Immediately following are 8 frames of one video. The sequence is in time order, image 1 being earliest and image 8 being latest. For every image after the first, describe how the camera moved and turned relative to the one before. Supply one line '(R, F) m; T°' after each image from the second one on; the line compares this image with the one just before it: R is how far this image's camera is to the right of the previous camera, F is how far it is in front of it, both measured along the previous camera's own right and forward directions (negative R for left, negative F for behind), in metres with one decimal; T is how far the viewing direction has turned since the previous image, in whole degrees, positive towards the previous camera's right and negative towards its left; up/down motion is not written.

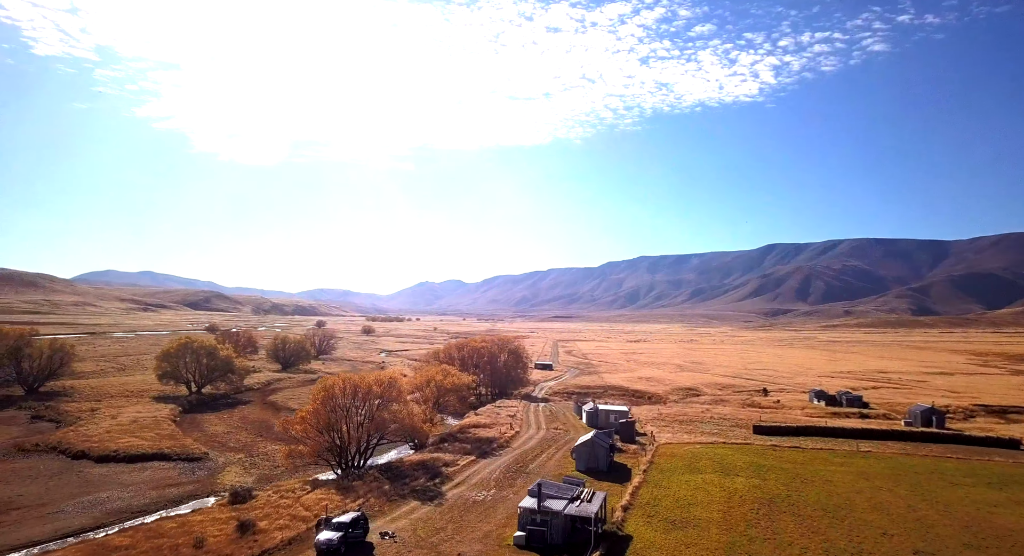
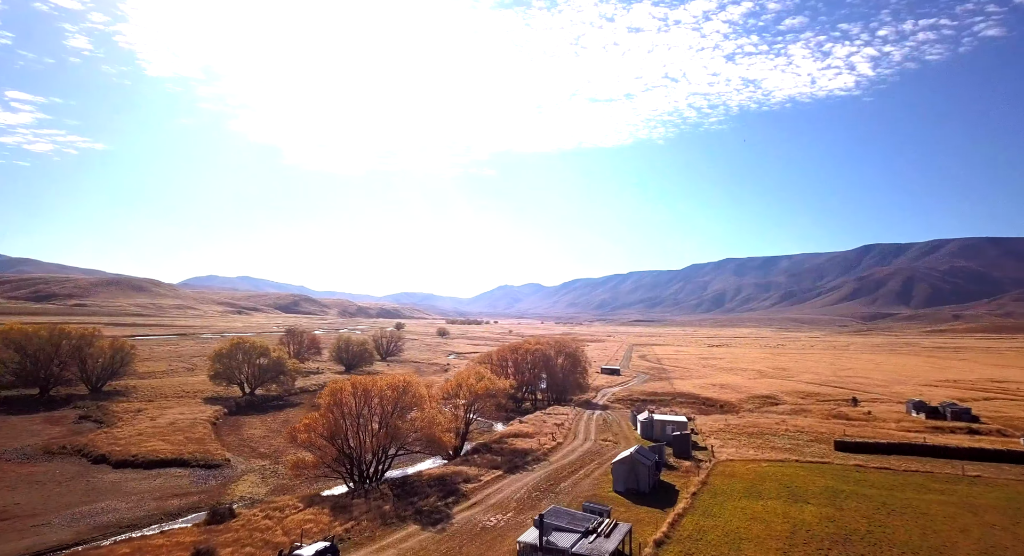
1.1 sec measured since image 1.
(+3.2, +4.8) m; -7°
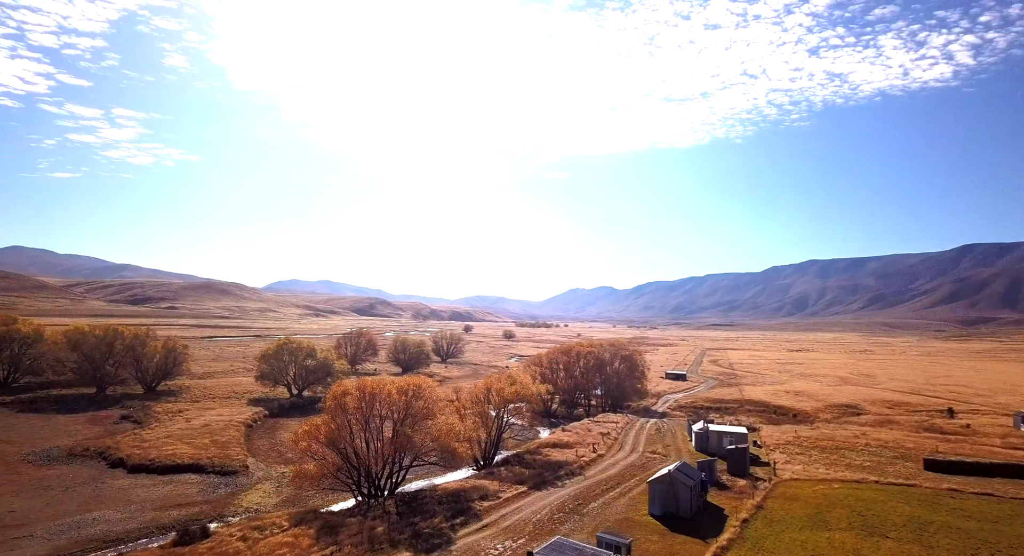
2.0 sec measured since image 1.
(+3.0, +4.3) m; -6°
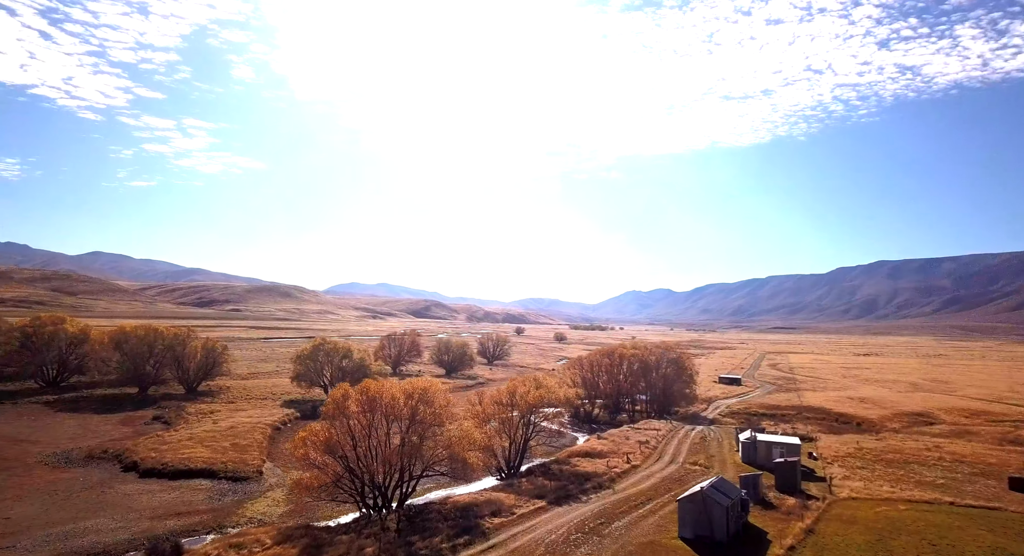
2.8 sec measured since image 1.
(+2.3, +3.3) m; -5°
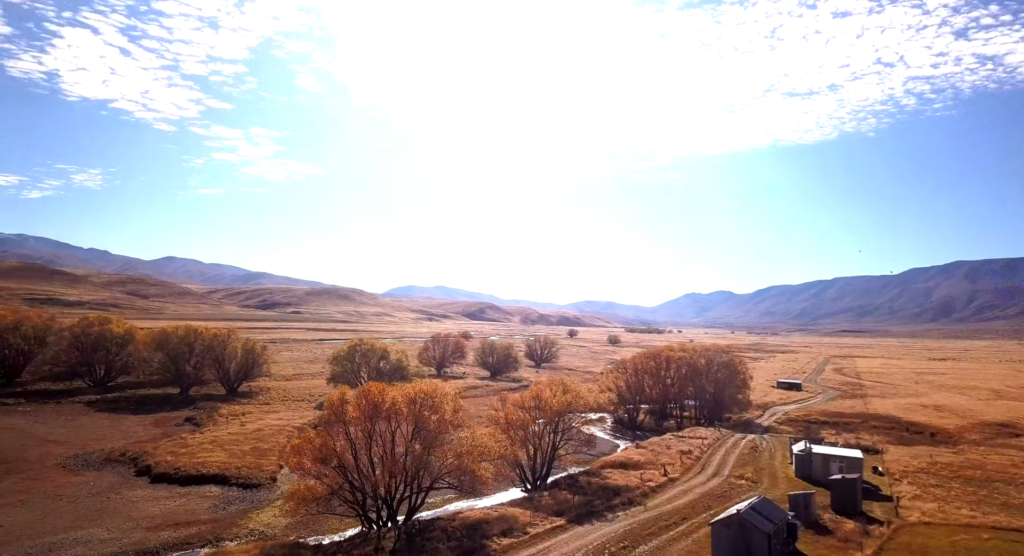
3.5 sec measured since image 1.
(+2.3, +3.3) m; -5°
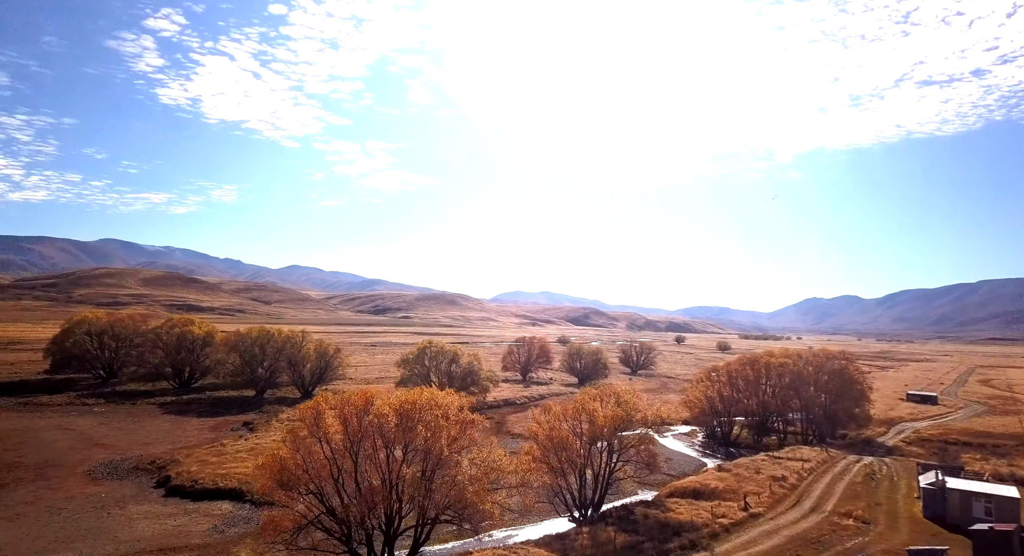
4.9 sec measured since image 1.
(+4.3, +6.6) m; -10°
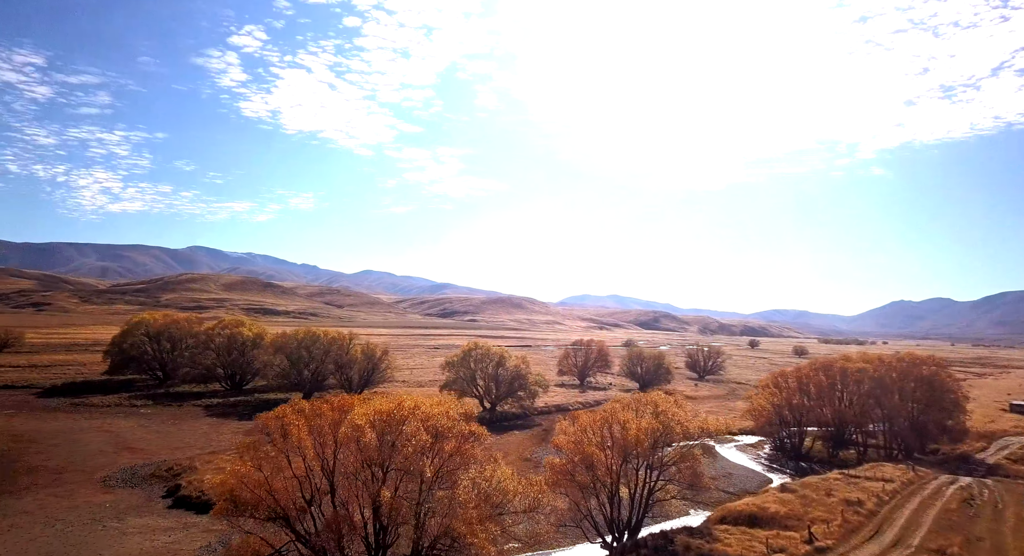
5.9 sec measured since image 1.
(+2.9, +4.1) m; -7°
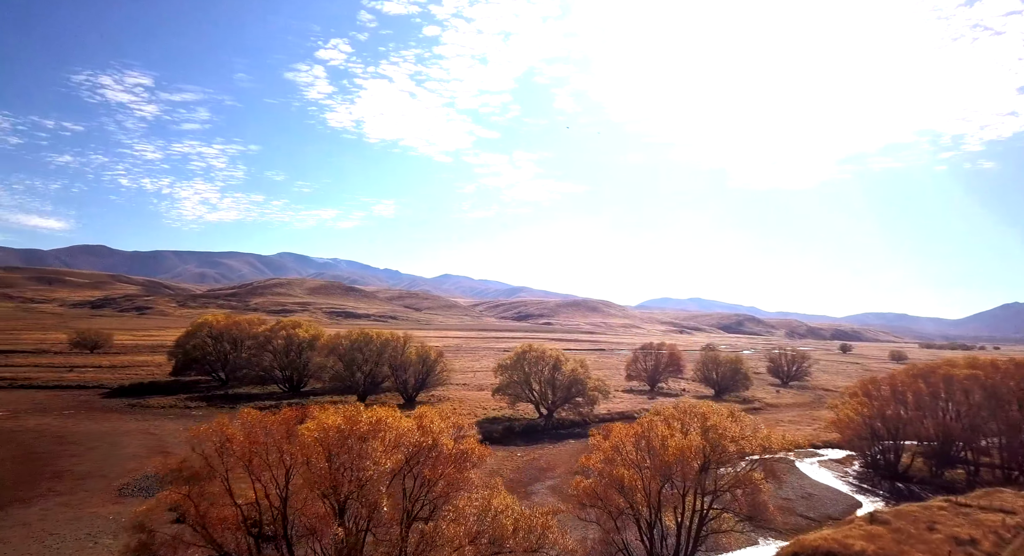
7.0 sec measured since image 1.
(+3.1, +4.7) m; -8°
